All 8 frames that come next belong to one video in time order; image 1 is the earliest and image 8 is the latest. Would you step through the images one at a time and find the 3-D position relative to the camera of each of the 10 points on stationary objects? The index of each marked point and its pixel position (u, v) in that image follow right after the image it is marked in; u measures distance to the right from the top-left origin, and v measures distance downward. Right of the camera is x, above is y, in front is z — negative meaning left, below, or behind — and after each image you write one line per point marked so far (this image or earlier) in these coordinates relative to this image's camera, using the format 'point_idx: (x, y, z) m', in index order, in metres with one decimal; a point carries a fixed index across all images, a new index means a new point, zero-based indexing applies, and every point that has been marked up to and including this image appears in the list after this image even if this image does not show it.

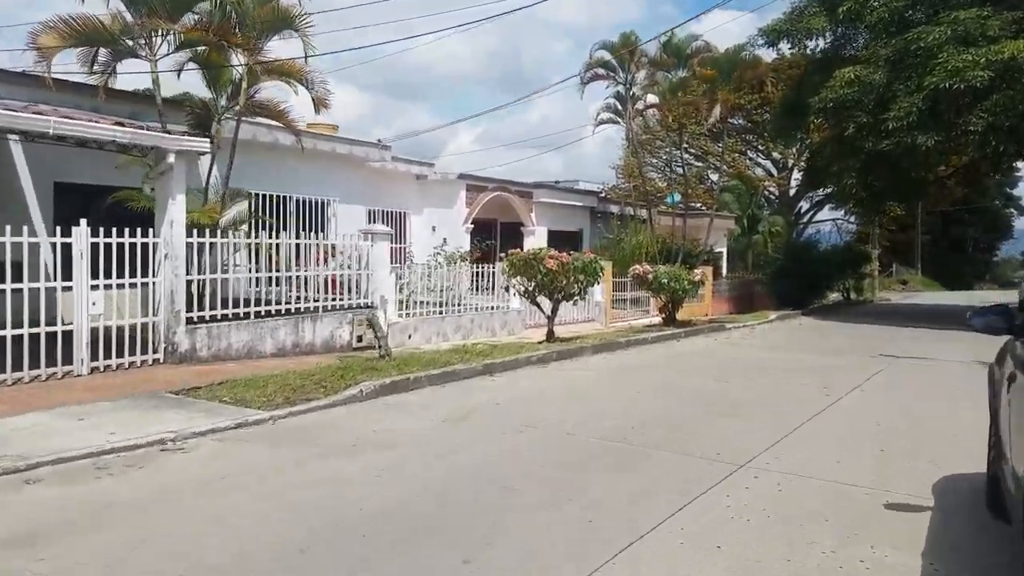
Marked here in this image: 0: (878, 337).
0: (+8.6, -1.1, +18.1) m
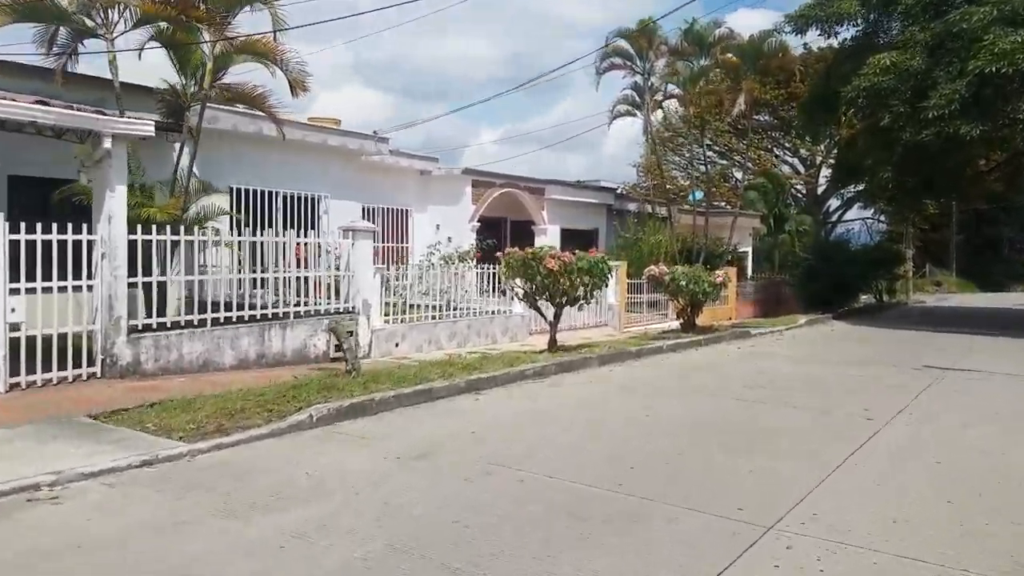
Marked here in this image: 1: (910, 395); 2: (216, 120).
0: (+8.7, -1.2, +16.5) m
1: (+4.9, -1.3, +9.6) m
2: (-5.5, +3.1, +14.5) m
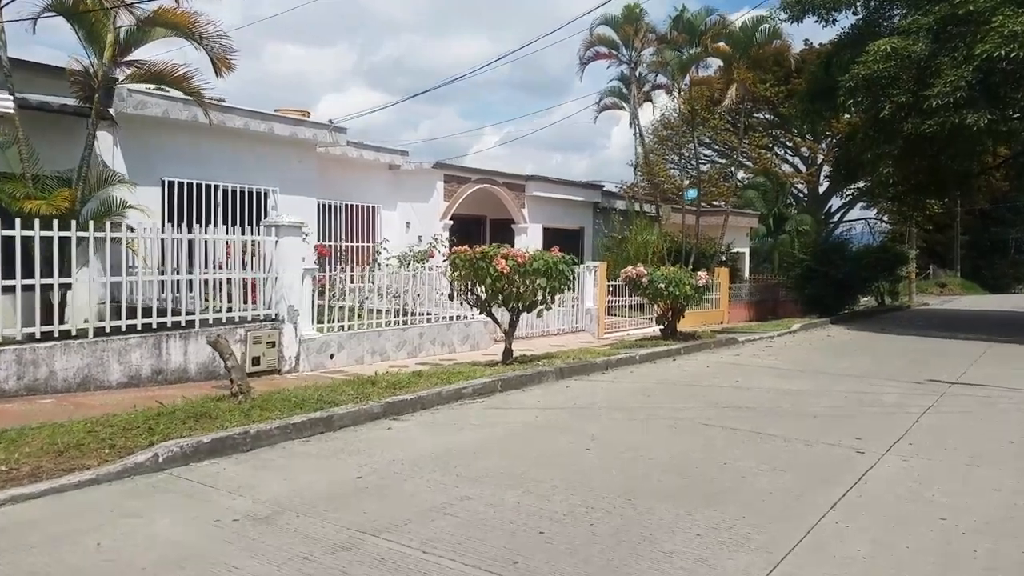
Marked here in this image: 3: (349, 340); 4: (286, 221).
0: (+8.0, -1.3, +15.0) m
1: (+4.2, -1.4, +8.2) m
2: (-6.2, +3.1, +13.1) m
3: (-2.4, -0.8, +11.2) m
4: (-3.0, +0.9, +10.3) m
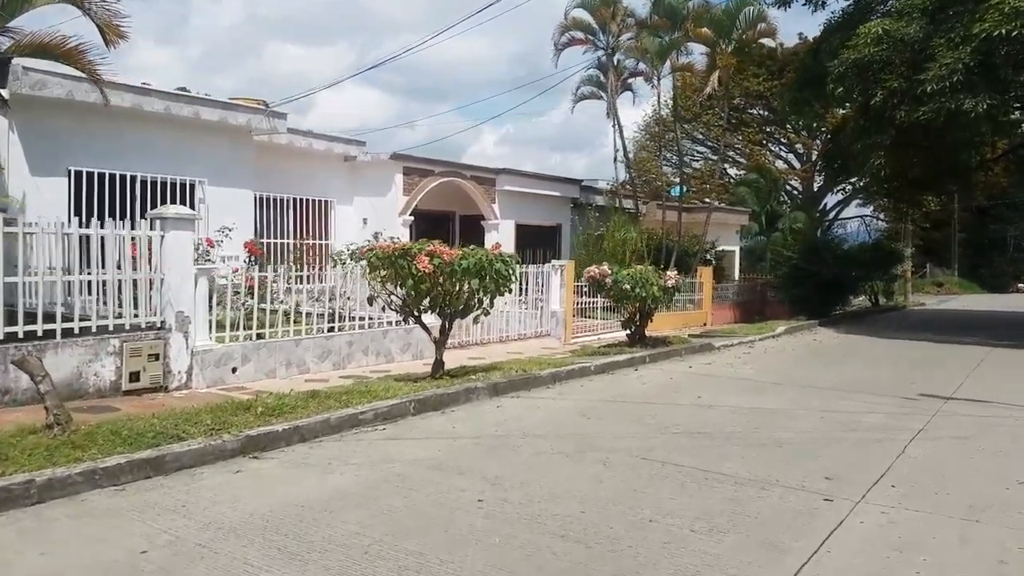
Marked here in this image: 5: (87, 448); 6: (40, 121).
0: (+7.1, -1.3, +13.6) m
1: (+3.4, -1.4, +6.8) m
2: (-7.1, +3.0, +11.7) m
3: (-3.2, -0.8, +9.7) m
4: (-3.8, +0.9, +8.9) m
5: (-3.0, -1.1, +5.5) m
6: (-7.3, +2.6, +12.1) m
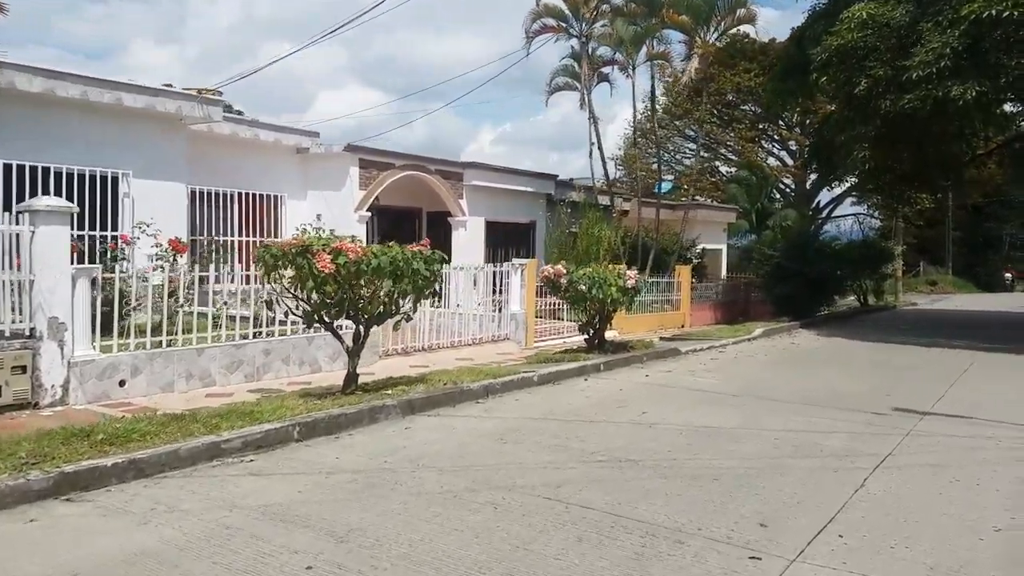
0: (+6.3, -1.3, +12.6) m
1: (+2.5, -1.4, +5.7) m
2: (-7.9, +3.0, +10.6) m
3: (-4.0, -0.8, +8.7) m
4: (-4.7, +0.8, +7.8) m
5: (-3.8, -1.1, +4.5) m
6: (-8.1, +2.5, +11.0) m
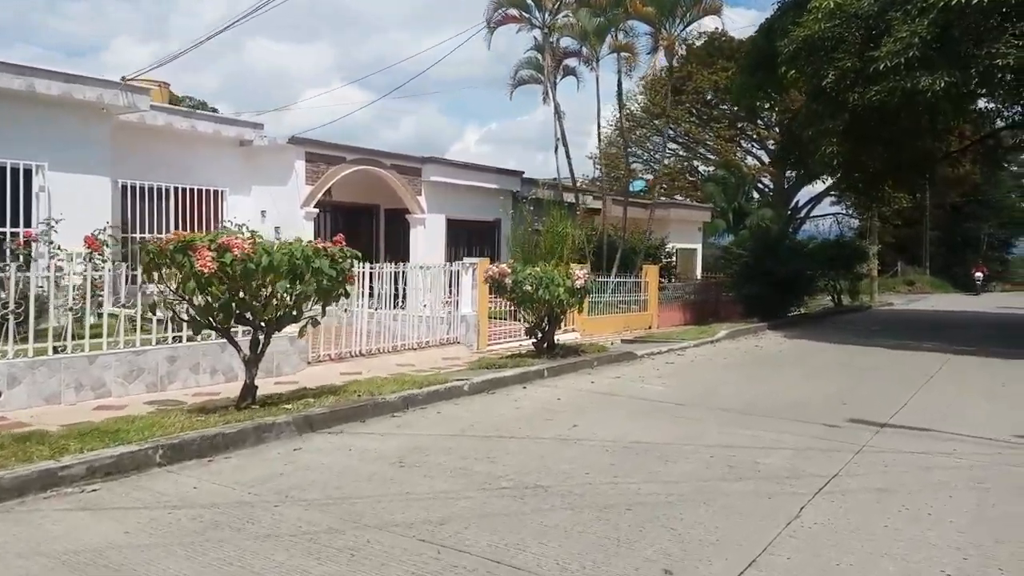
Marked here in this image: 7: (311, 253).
0: (+5.4, -1.3, +11.9) m
1: (+1.8, -1.4, +5.0) m
2: (-8.7, +3.0, +9.6) m
3: (-4.8, -0.8, +7.8) m
4: (-5.4, +0.8, +6.9) m
5: (-4.5, -1.1, +3.6) m
6: (-8.9, +2.5, +10.1) m
7: (-1.8, +0.3, +7.1) m
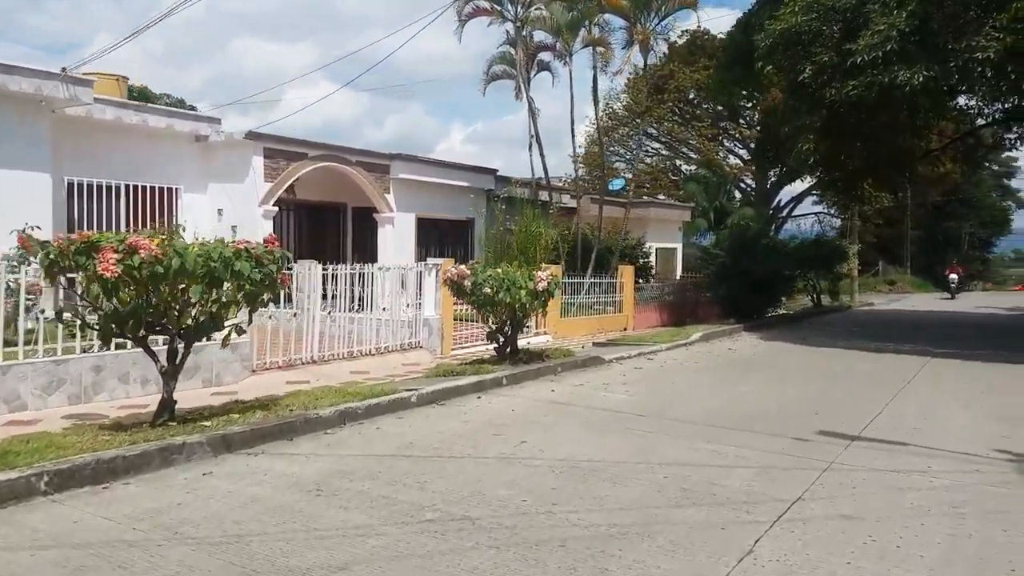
0: (+4.8, -1.3, +11.5) m
1: (+1.3, -1.5, +4.5) m
2: (-9.3, +2.9, +8.9) m
3: (-5.3, -0.9, +7.2) m
4: (-5.9, +0.8, +6.3) m
5: (-4.9, -1.2, +3.0) m
6: (-9.5, +2.5, +9.3) m
7: (-2.3, +0.3, +6.5) m
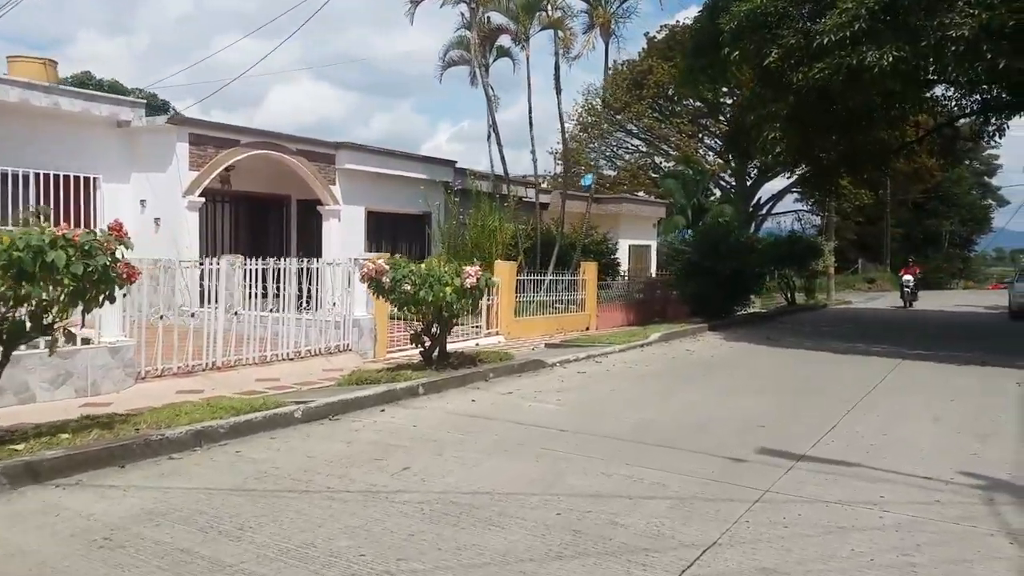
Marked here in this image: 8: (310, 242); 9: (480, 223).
0: (+3.9, -1.3, +10.5) m
1: (+0.5, -1.5, +3.4) m
2: (-10.2, +3.0, +7.7) m
3: (-6.2, -0.8, +6.0) m
4: (-6.8, +0.8, +5.1) m
5: (-5.7, -1.2, +1.9) m
6: (-10.4, +2.5, +8.1) m
7: (-3.2, +0.3, +5.4) m
8: (-4.8, +1.1, +18.7) m
9: (-0.7, +1.5, +18.7) m
